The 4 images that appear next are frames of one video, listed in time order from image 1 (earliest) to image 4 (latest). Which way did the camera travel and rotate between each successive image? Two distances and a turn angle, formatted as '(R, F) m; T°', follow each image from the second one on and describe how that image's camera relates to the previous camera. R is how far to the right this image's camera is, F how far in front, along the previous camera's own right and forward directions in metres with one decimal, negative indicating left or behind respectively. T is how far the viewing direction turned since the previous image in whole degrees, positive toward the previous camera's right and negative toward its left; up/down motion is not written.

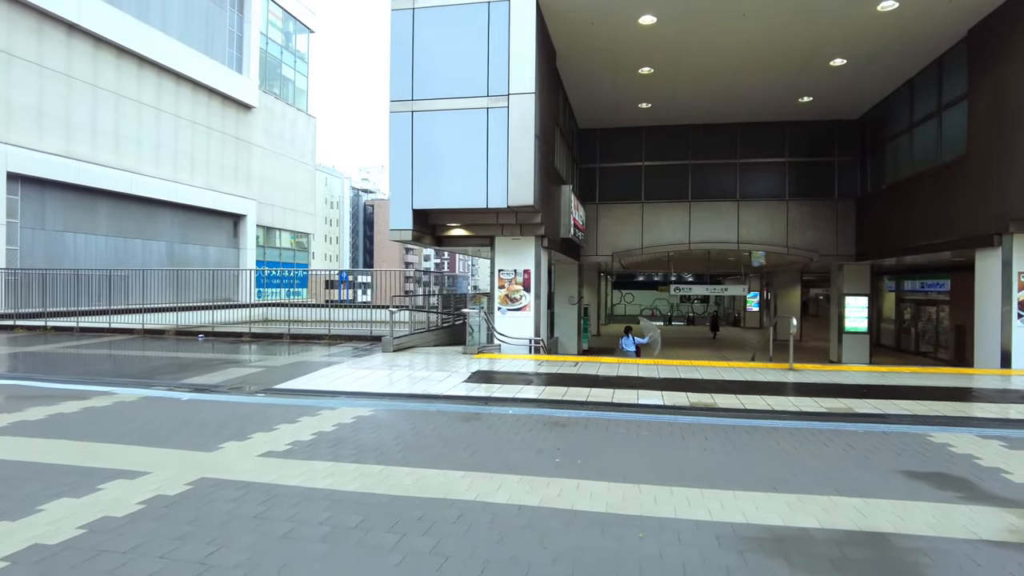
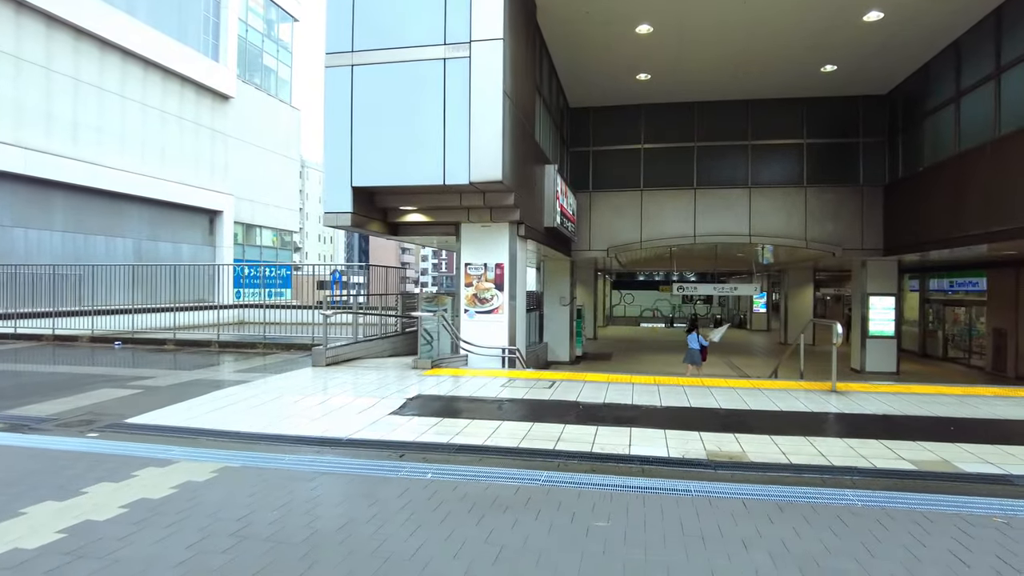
(+0.5, +2.3) m; 0°
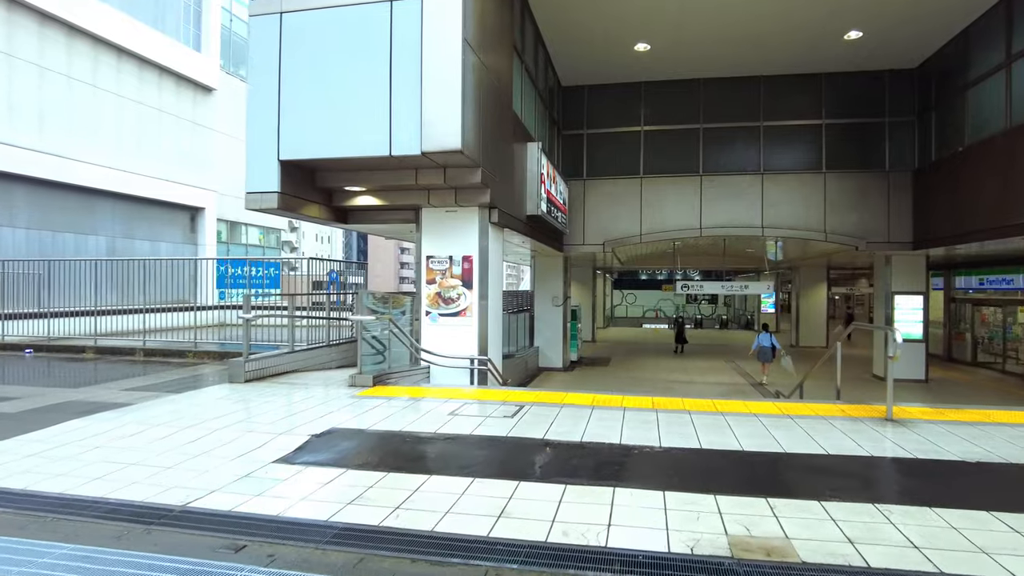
(+0.4, +1.8) m; 0°
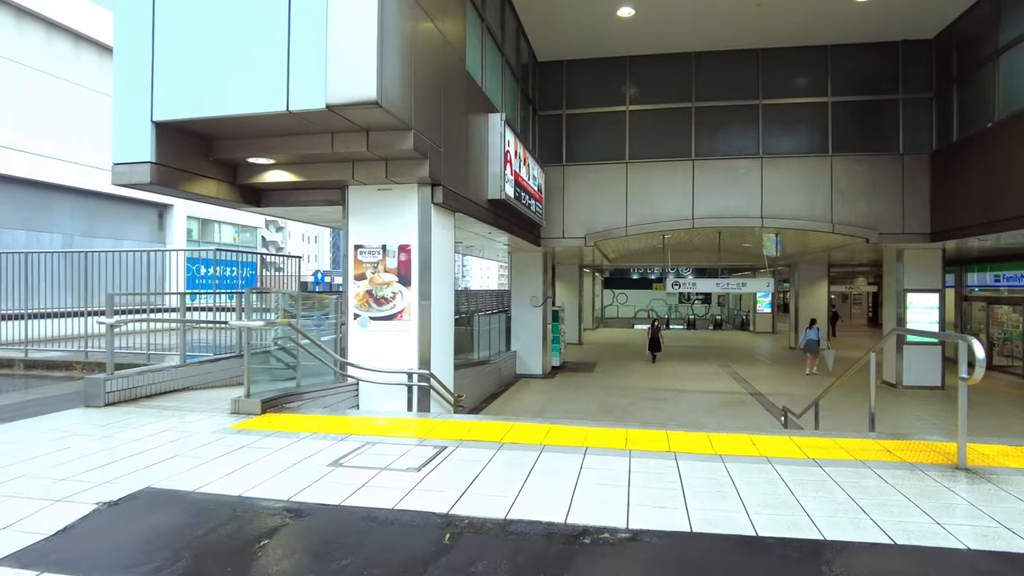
(+0.5, +1.7) m; 0°
